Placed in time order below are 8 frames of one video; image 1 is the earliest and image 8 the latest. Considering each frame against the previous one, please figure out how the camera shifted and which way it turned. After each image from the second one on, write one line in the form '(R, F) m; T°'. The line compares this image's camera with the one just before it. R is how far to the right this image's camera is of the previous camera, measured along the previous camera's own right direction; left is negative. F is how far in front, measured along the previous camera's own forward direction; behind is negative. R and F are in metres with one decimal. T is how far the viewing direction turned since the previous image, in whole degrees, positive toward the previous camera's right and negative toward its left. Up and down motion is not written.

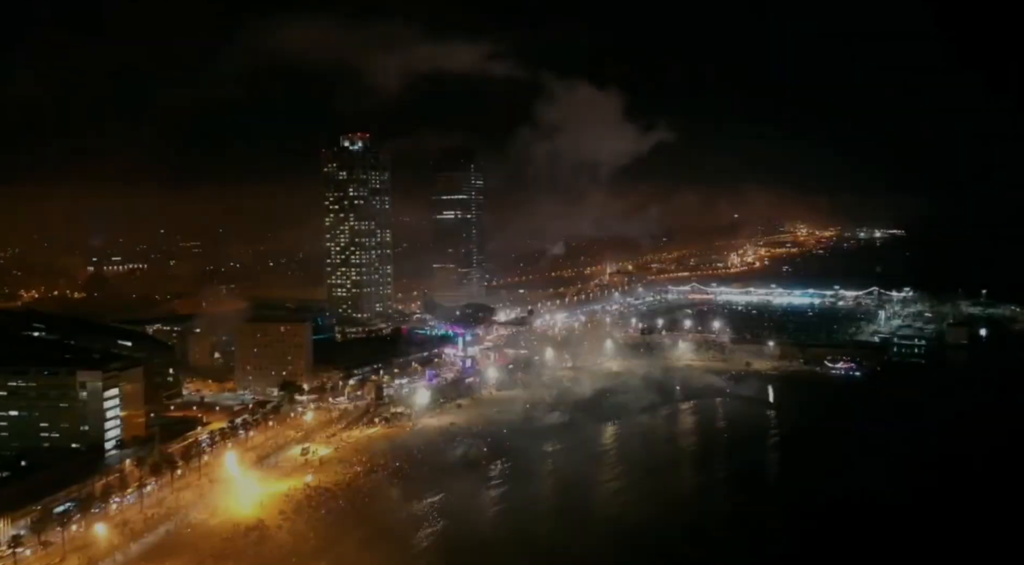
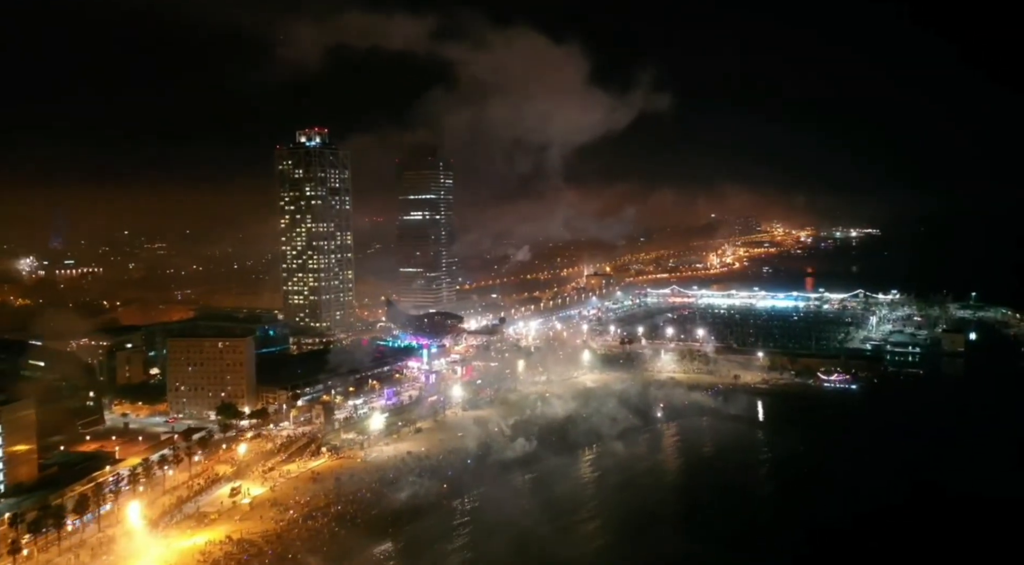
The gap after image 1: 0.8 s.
(+0.4, +2.5) m; +2°
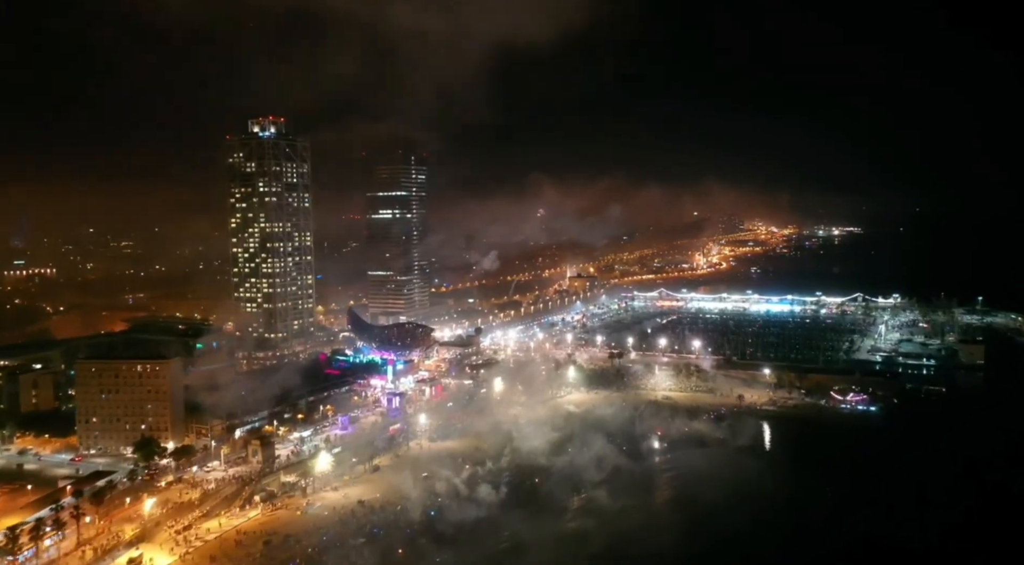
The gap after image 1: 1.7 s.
(+0.2, +3.3) m; +1°
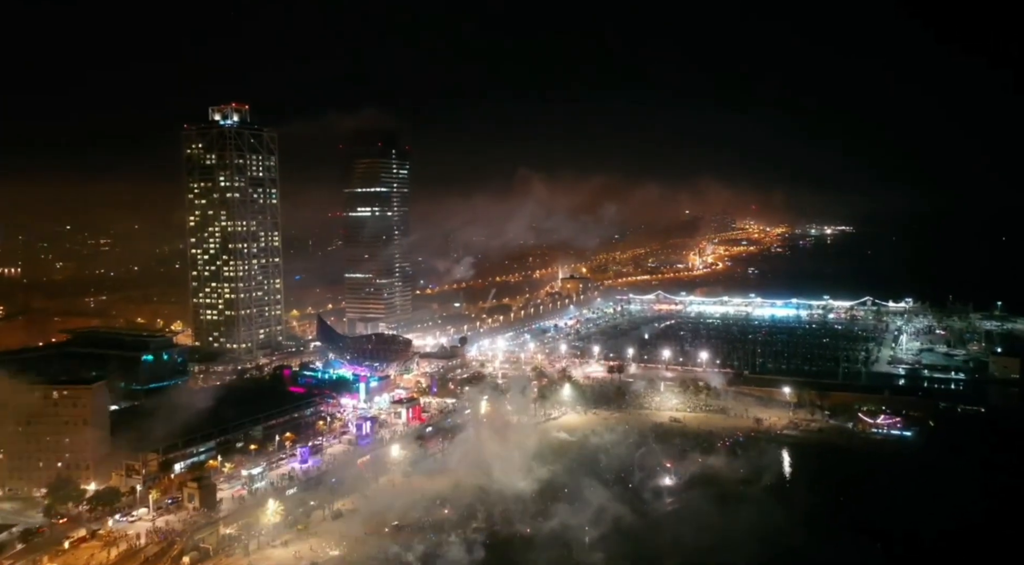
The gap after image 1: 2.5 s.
(+0.1, +2.9) m; +1°
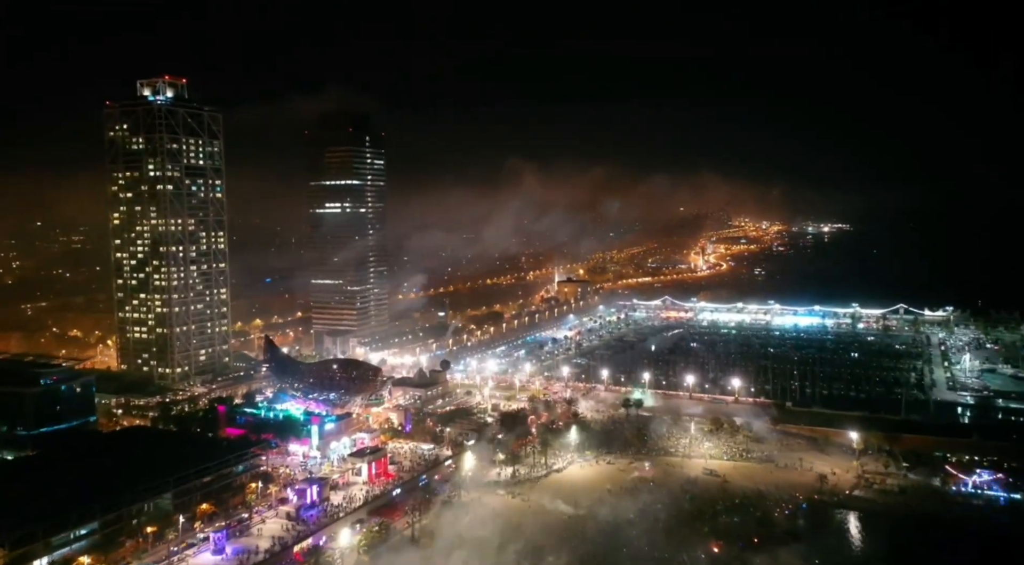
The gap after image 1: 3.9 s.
(0.0, +4.8) m; +1°
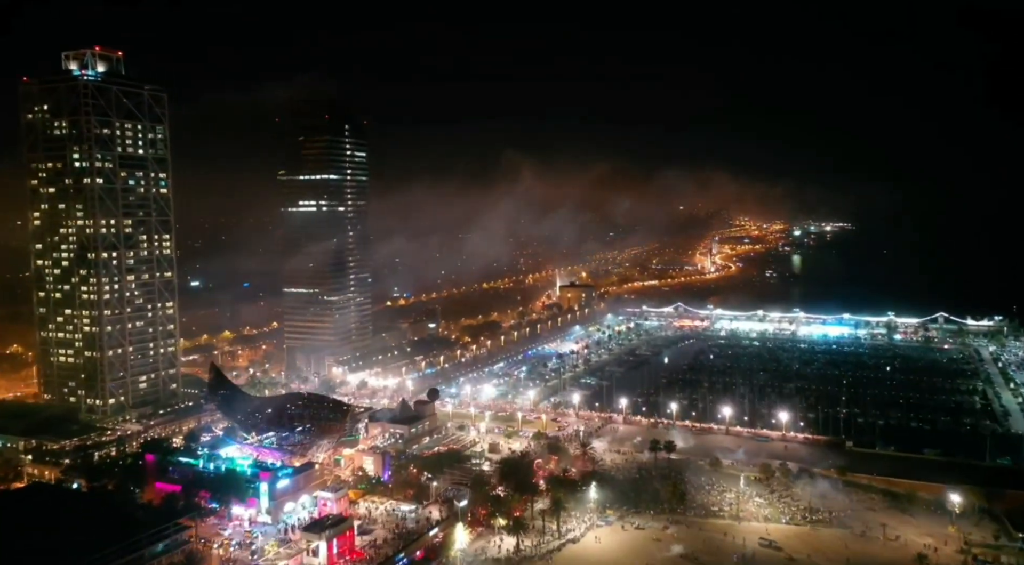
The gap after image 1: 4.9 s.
(-0.1, +3.9) m; 0°
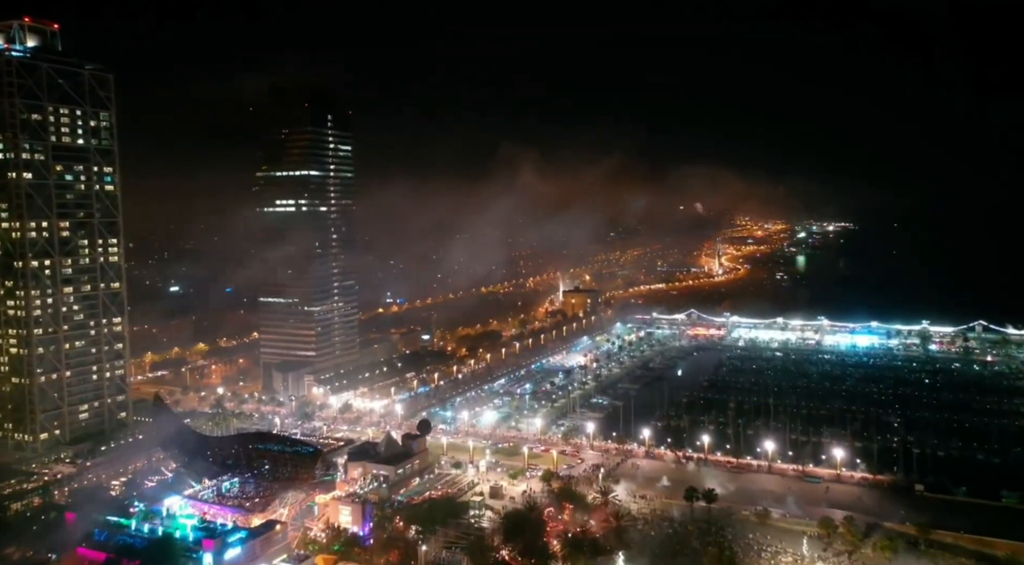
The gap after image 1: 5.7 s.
(-0.2, +2.9) m; 0°
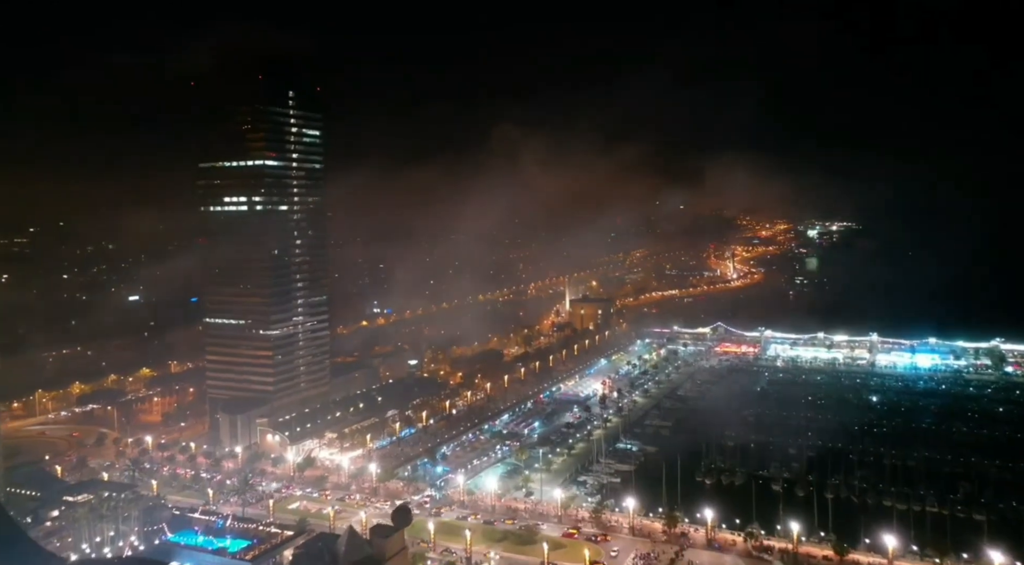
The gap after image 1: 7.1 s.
(-0.3, +4.8) m; 0°
